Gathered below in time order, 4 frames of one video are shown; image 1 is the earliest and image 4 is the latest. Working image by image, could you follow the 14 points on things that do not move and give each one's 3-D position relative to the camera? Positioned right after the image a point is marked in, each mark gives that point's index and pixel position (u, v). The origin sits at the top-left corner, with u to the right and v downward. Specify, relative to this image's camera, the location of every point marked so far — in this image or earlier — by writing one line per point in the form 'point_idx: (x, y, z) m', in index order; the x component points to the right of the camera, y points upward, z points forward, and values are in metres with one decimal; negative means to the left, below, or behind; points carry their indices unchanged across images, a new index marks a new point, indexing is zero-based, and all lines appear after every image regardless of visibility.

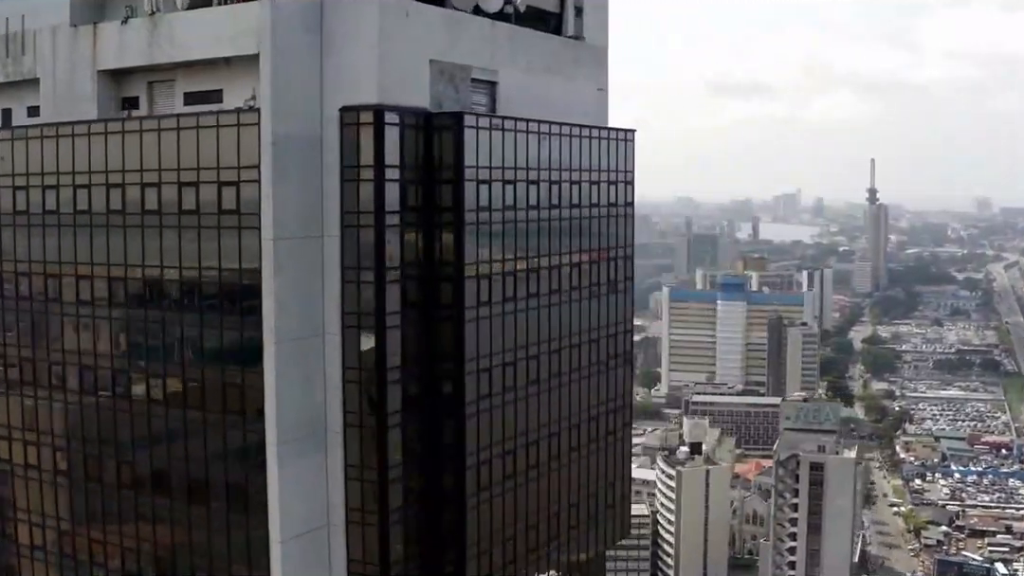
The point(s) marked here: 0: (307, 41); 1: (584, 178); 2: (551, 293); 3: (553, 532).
0: (-1.6, +1.9, +8.2) m
1: (+0.8, +1.1, +10.5) m
2: (+0.4, 0.0, +10.0) m
3: (+0.4, -2.3, +10.0) m
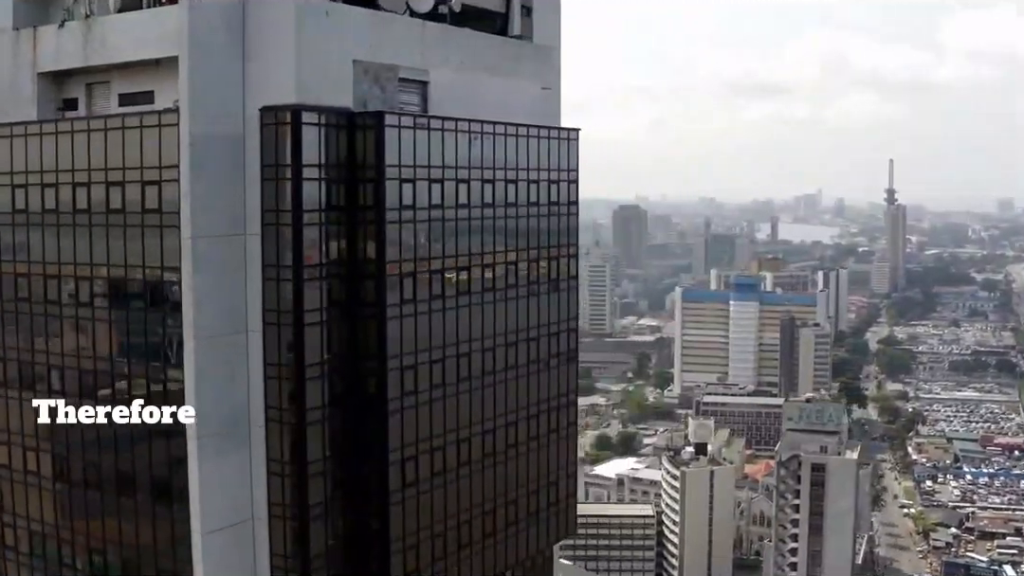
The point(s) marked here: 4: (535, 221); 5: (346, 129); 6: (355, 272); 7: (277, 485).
0: (-2.2, +1.9, +8.3) m
1: (+0.2, +1.1, +10.6) m
2: (-0.2, 0.0, +10.1) m
3: (-0.2, -2.3, +10.1) m
4: (+0.2, +0.7, +10.8) m
5: (-1.3, +1.3, +8.5) m
6: (-1.3, +0.1, +8.7) m
7: (-1.9, -1.6, +8.5) m
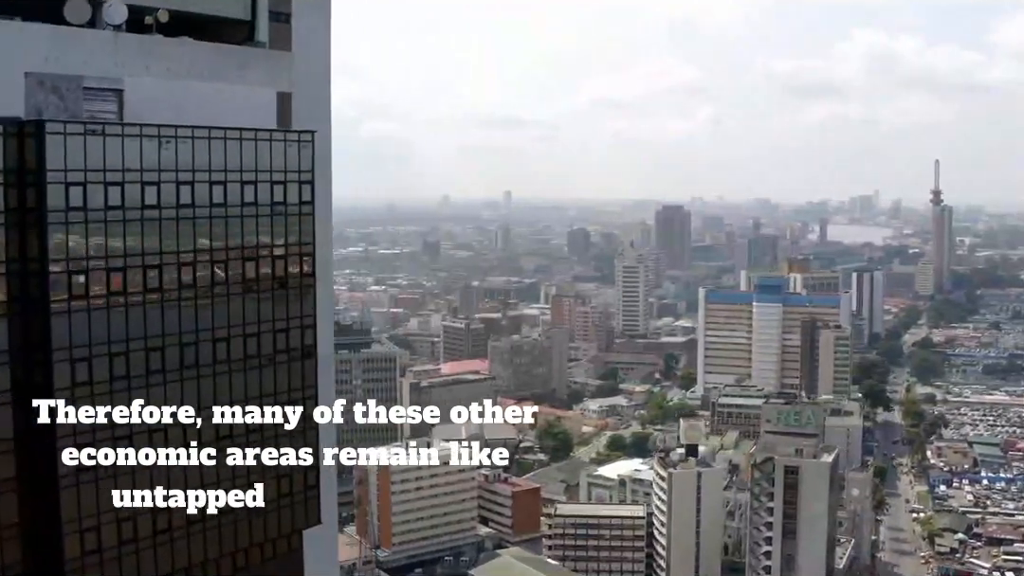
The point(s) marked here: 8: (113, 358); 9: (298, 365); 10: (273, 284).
0: (-5.2, +2.0, +8.9) m
1: (-2.7, +1.2, +11.2) m
2: (-3.1, 0.0, +10.6) m
3: (-3.2, -2.3, +10.6) m
4: (-2.7, +0.7, +11.3) m
5: (-4.3, +1.3, +9.1) m
6: (-4.3, +0.2, +9.3) m
7: (-4.9, -1.6, +9.2) m
8: (-3.7, -0.7, +9.8) m
9: (-2.4, -0.8, +11.7) m
10: (-2.6, 0.0, +11.4) m
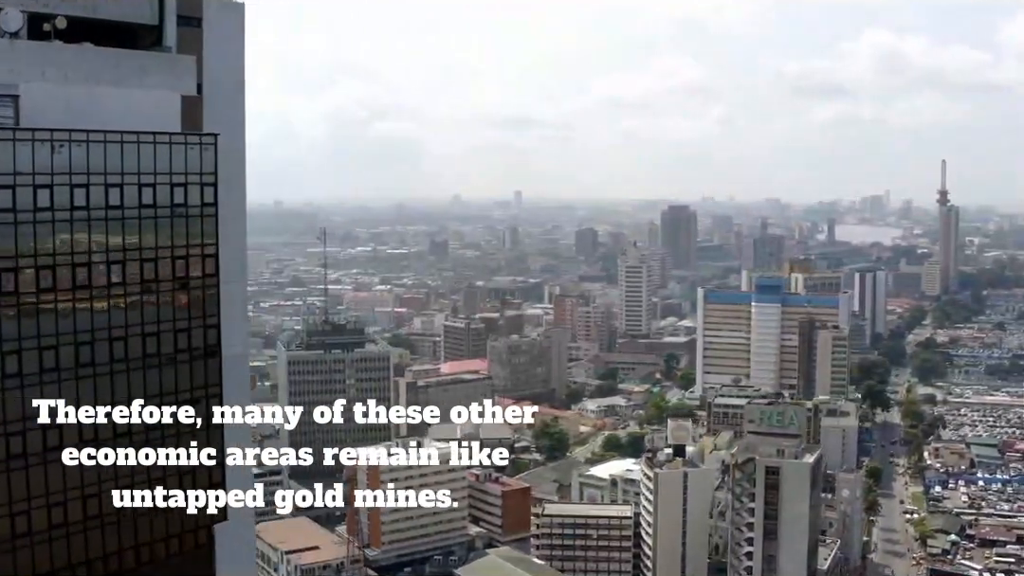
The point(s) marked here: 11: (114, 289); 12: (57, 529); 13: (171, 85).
0: (-6.4, +2.0, +9.2) m
1: (-3.8, +1.2, +11.4) m
2: (-4.2, 0.0, +10.8) m
3: (-4.3, -2.3, +10.8) m
4: (-3.8, +0.7, +11.5) m
5: (-5.5, +1.3, +9.4) m
6: (-5.4, +0.2, +9.5) m
7: (-6.0, -1.6, +9.4) m
8: (-4.8, -0.7, +10.0) m
9: (-3.5, -0.9, +11.9) m
10: (-3.7, 0.0, +11.6) m
11: (-4.2, 0.0, +11.0) m
12: (-4.5, -2.4, +10.5) m
13: (-3.8, +2.2, +11.8) m
